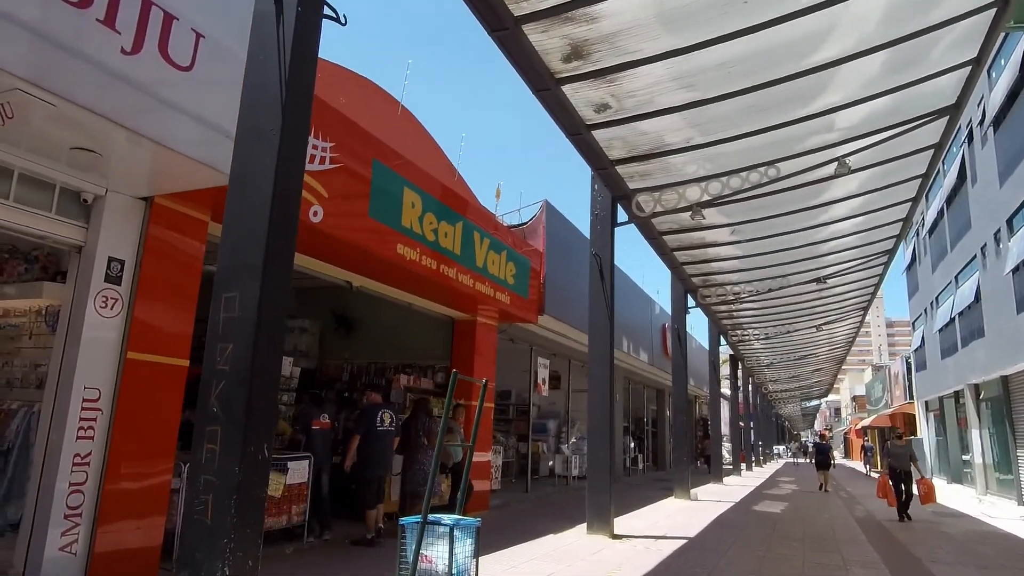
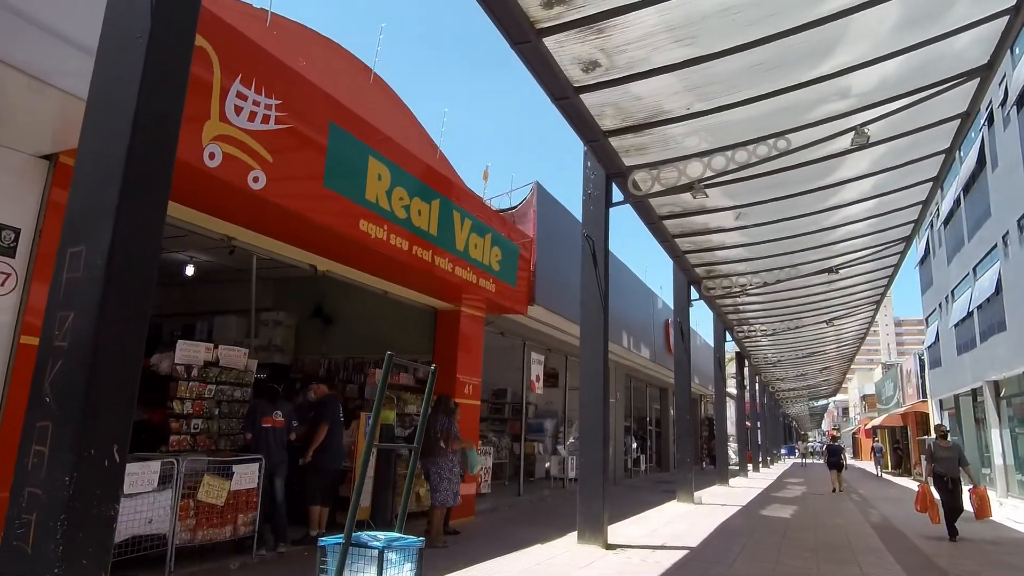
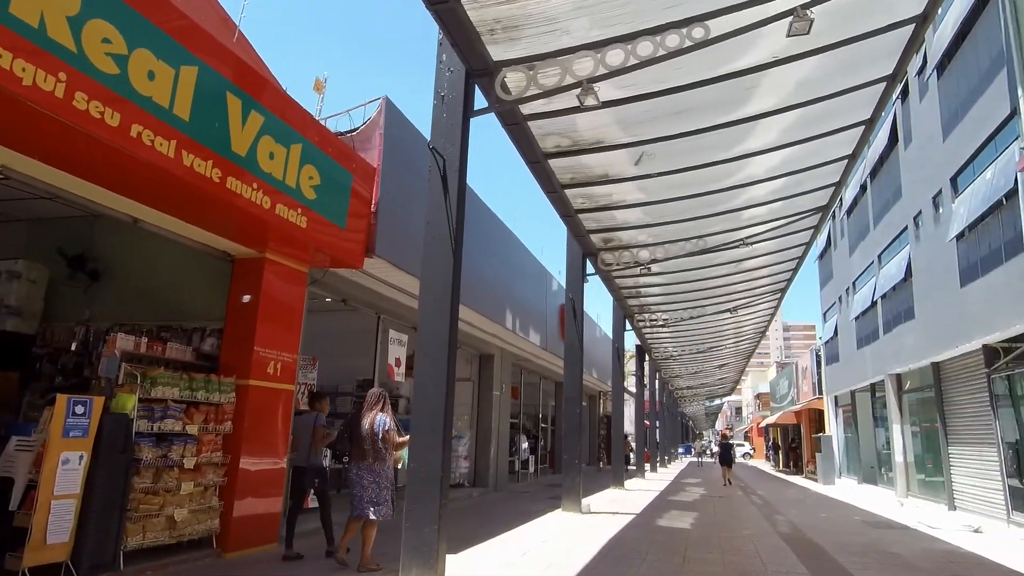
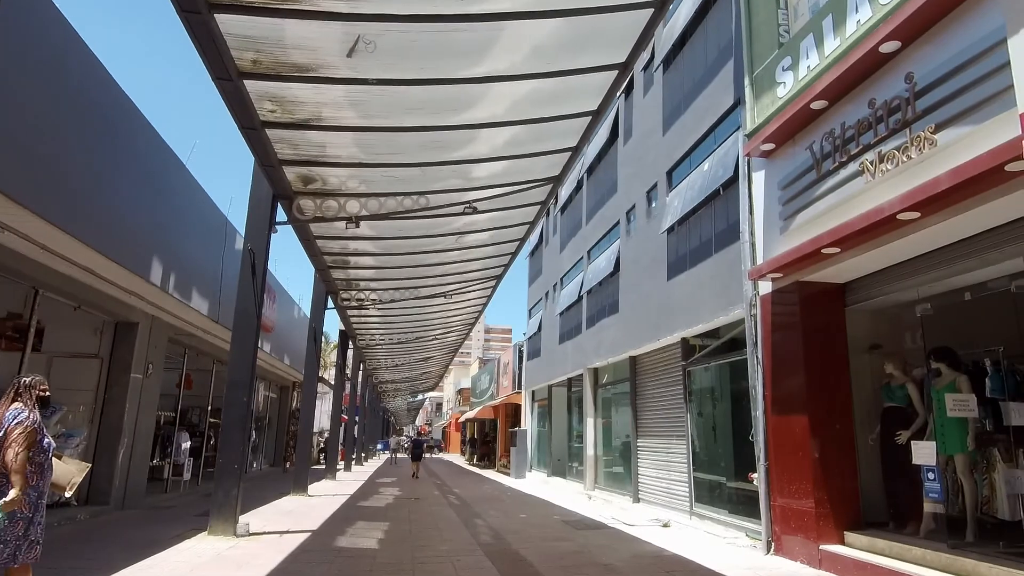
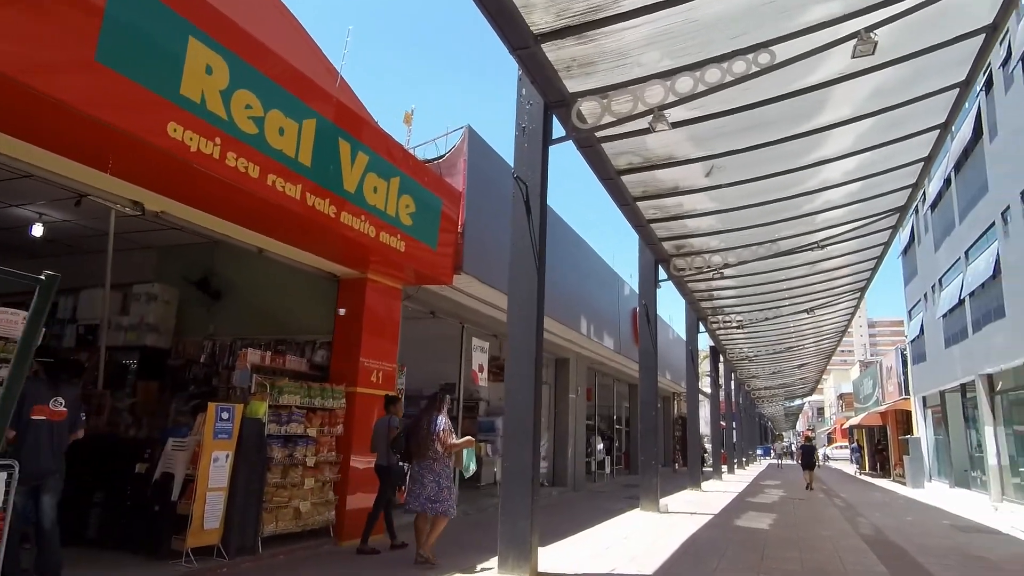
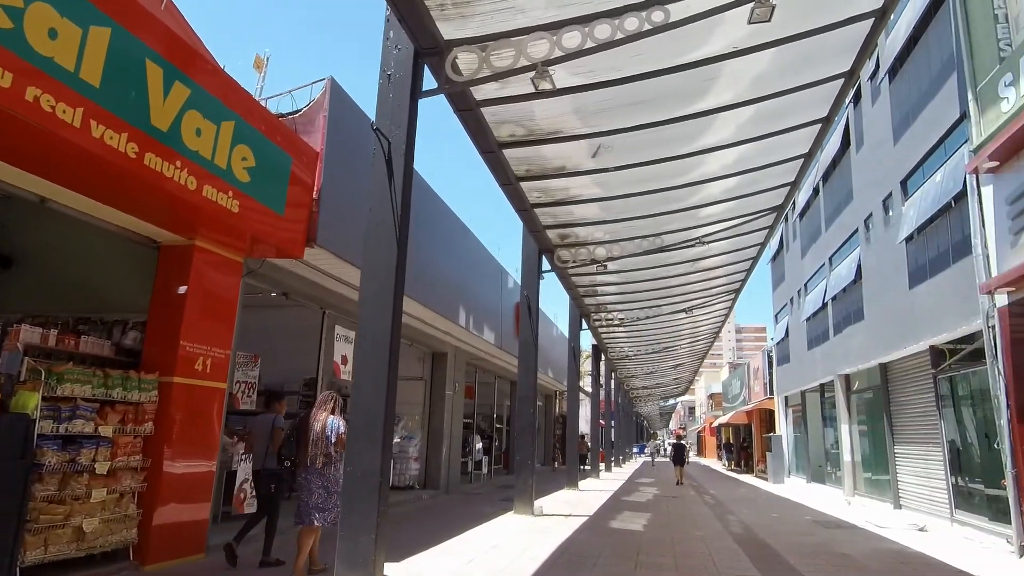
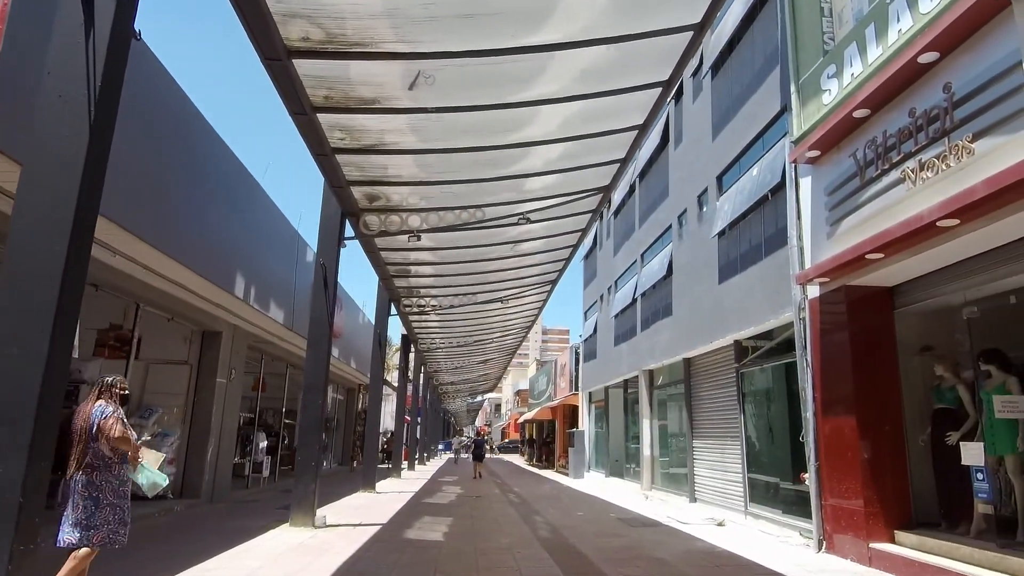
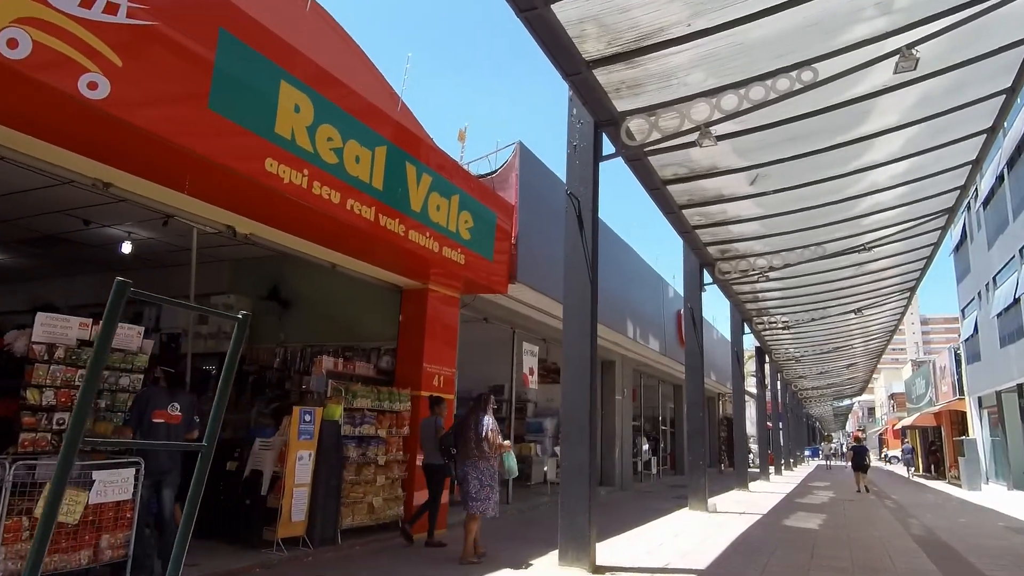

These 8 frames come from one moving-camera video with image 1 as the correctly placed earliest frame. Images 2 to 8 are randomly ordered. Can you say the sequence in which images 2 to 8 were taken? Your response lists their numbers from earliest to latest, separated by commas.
2, 8, 5, 3, 6, 7, 4
